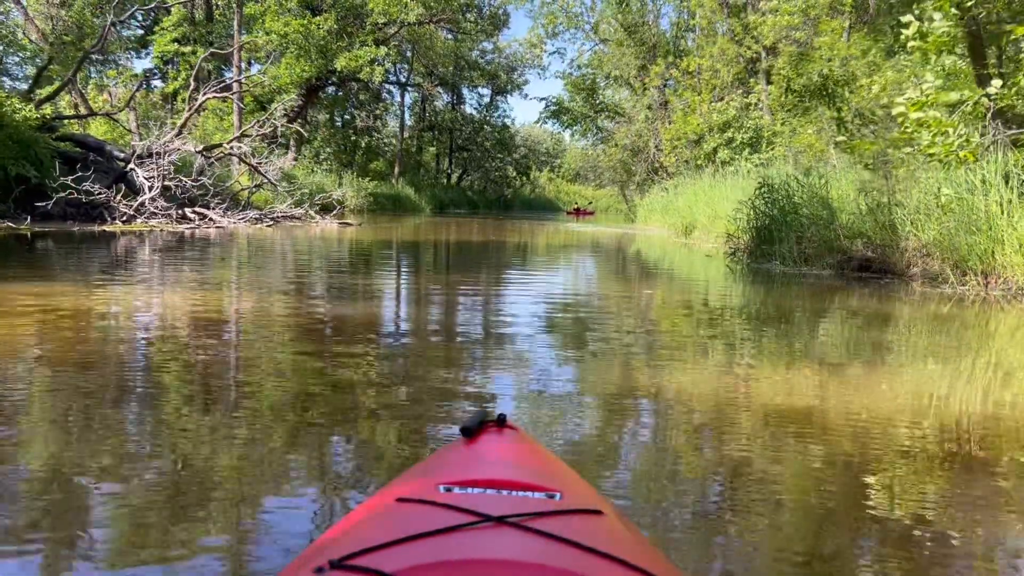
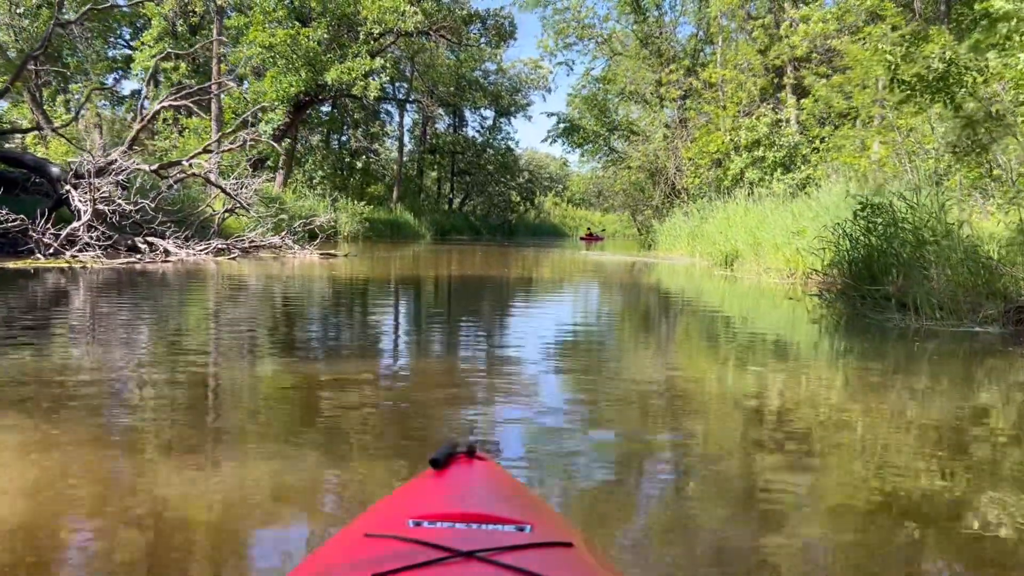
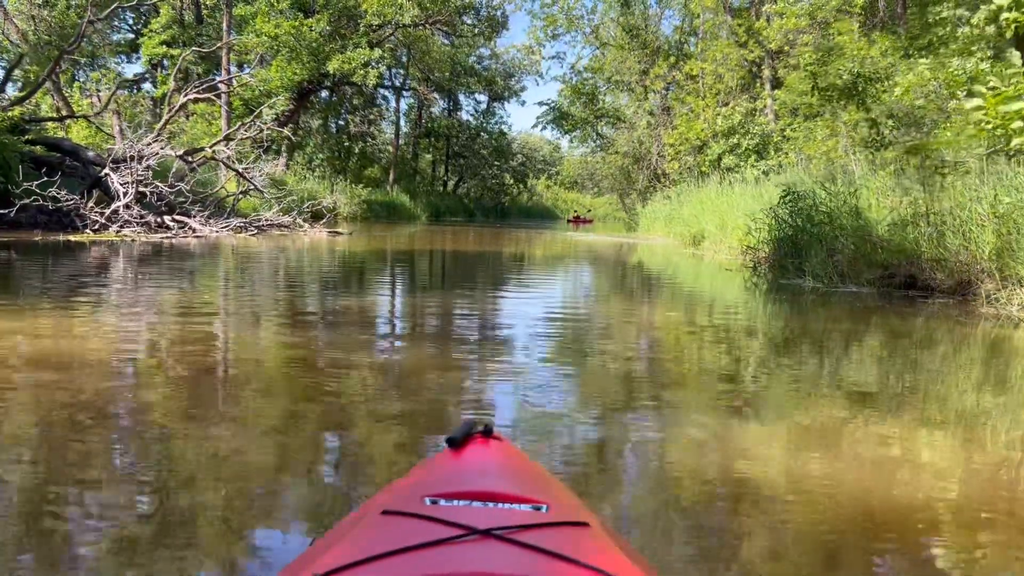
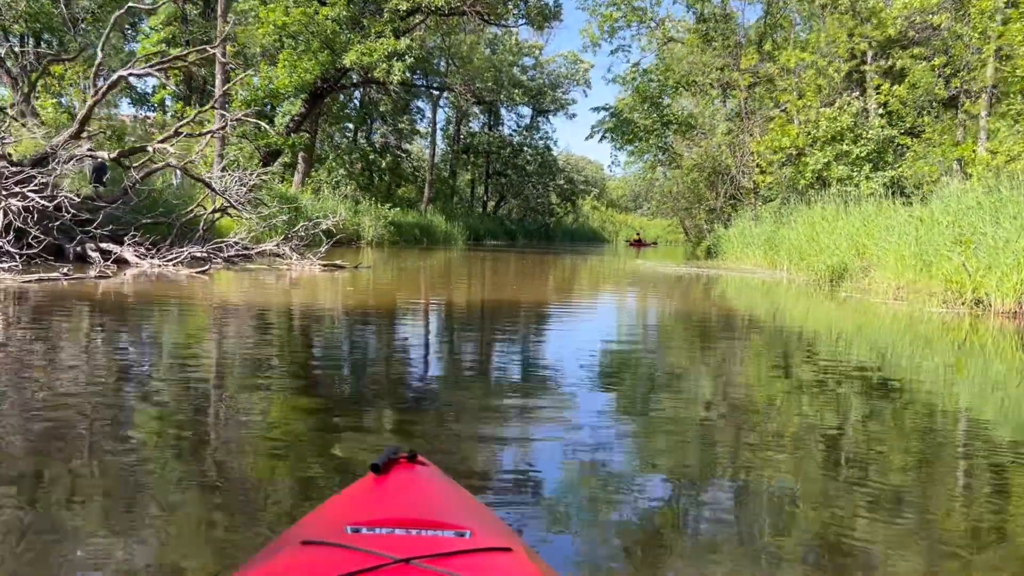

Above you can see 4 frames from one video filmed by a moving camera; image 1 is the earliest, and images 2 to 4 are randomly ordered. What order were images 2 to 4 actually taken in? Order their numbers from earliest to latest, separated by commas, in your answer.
3, 2, 4
